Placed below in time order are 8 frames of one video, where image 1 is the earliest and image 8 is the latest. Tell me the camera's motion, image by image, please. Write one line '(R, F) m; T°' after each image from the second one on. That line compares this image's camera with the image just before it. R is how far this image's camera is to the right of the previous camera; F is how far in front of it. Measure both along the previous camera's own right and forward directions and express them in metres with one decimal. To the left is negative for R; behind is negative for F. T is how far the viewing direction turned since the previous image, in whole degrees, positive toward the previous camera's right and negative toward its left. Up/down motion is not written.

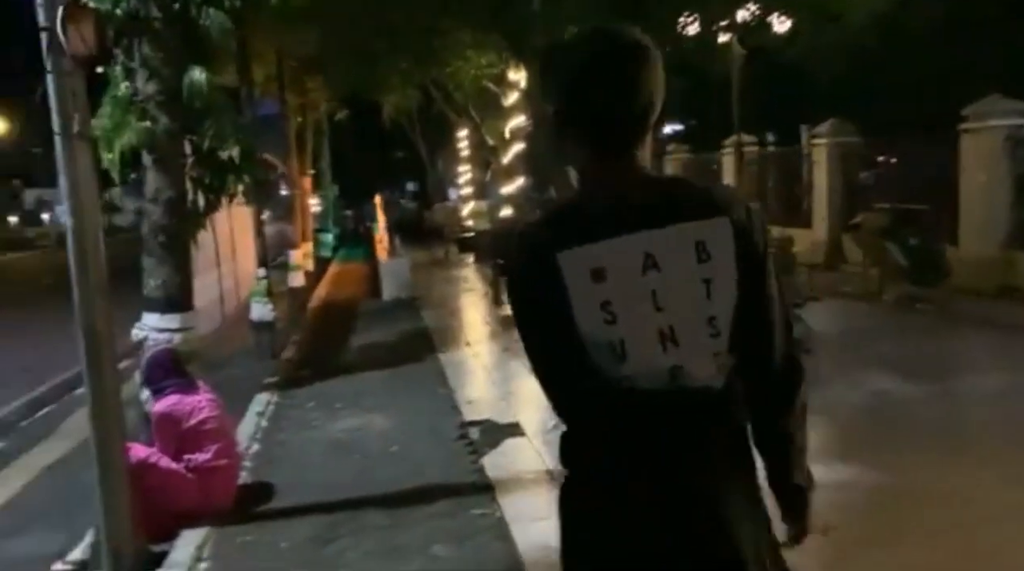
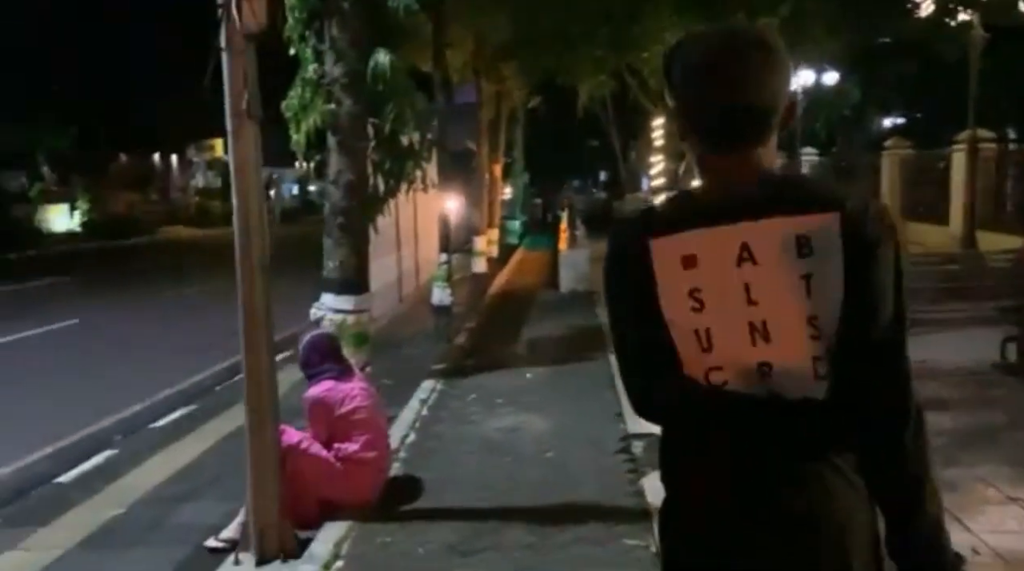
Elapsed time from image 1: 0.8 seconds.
(+0.1, +0.5) m; -12°
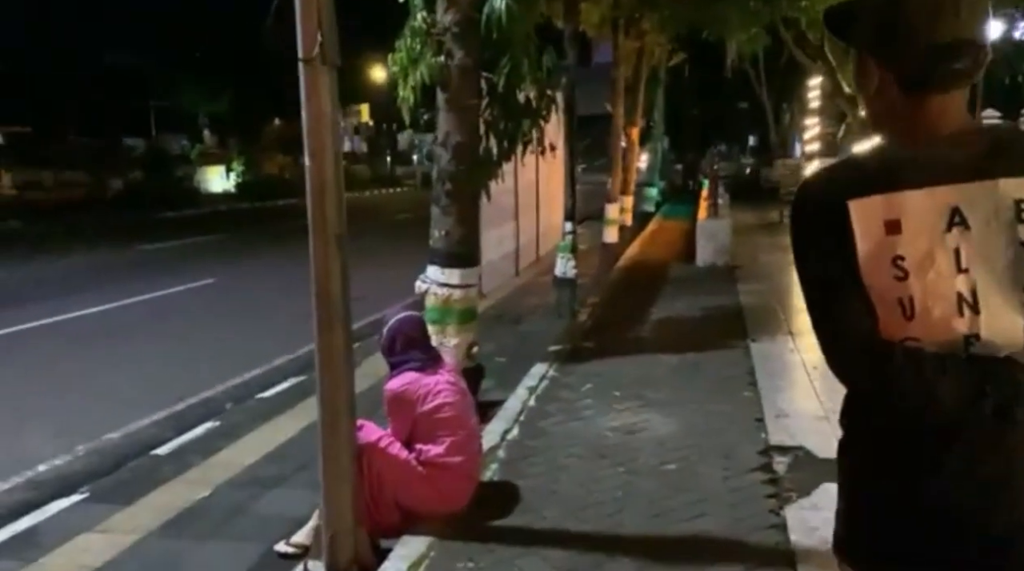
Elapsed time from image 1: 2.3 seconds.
(+0.1, +0.9) m; -8°
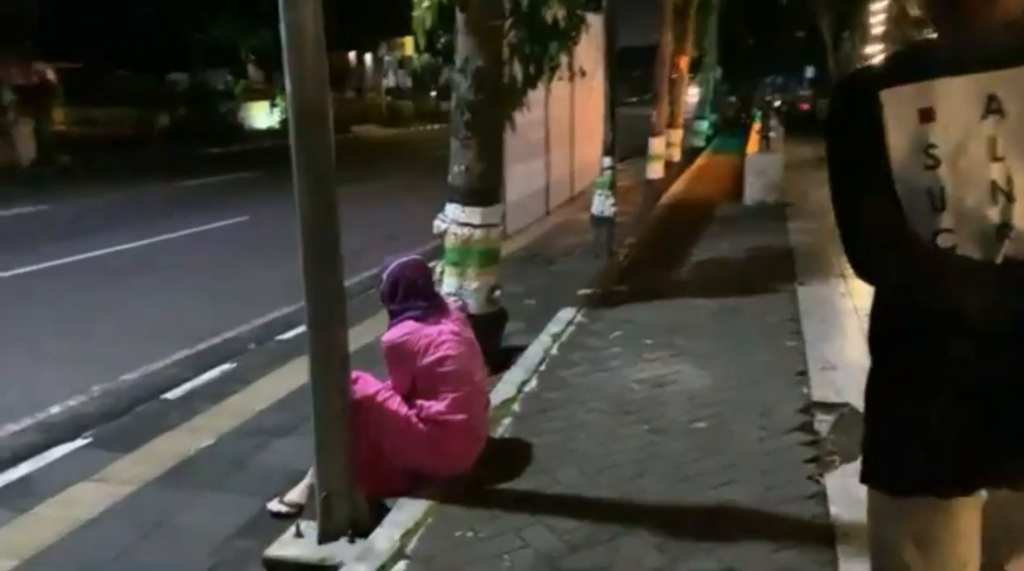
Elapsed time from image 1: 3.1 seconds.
(+0.2, +0.5) m; -3°
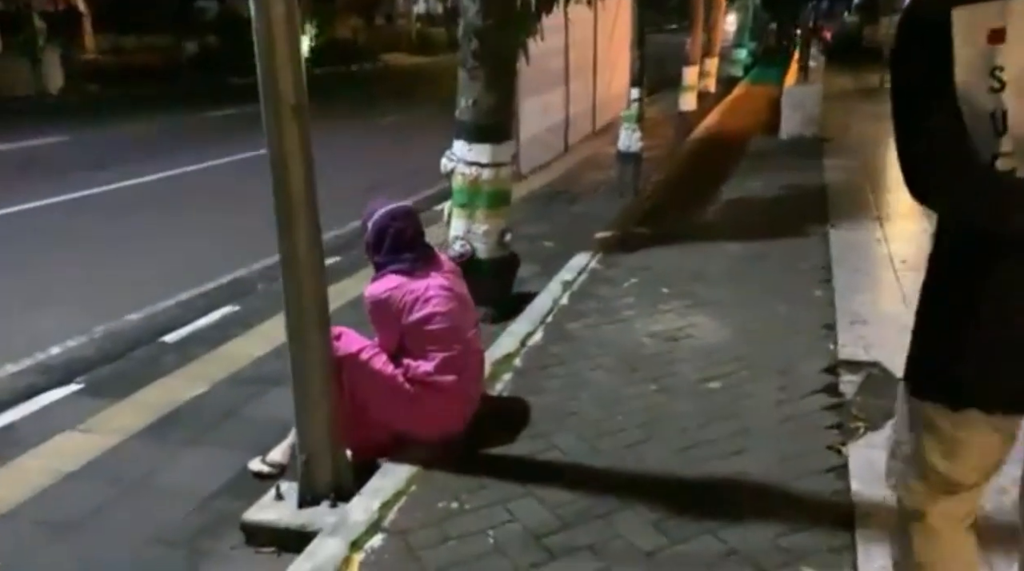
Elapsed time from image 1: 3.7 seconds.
(+0.2, +0.4) m; -2°
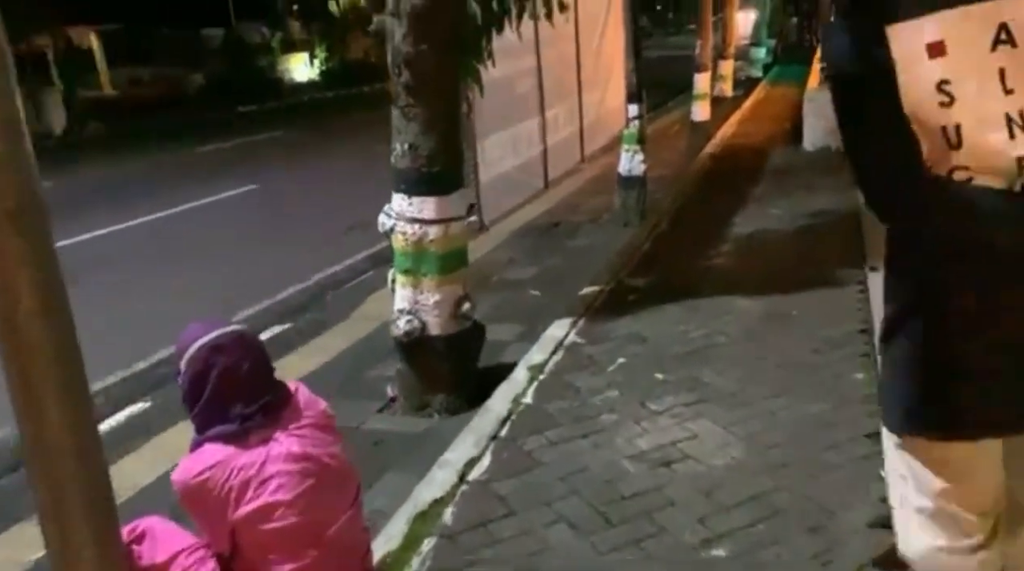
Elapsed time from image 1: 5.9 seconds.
(+0.4, +1.4) m; -2°
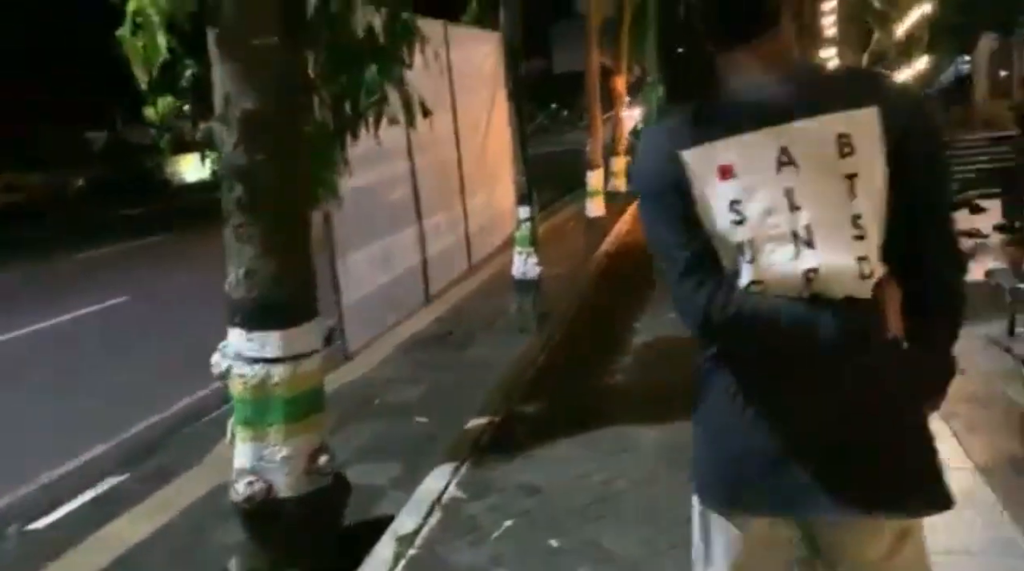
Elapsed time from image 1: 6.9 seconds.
(+0.2, +0.8) m; +6°
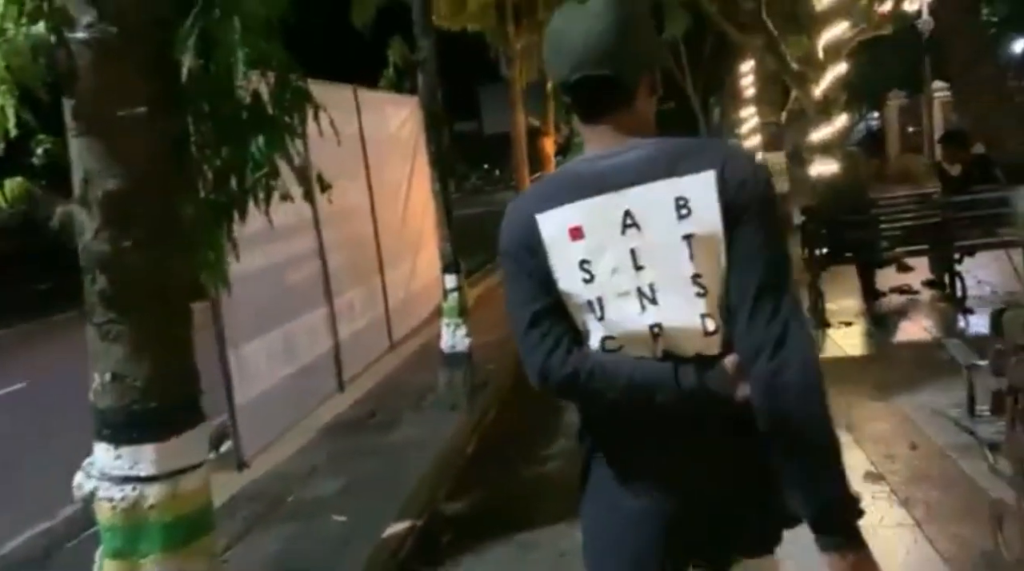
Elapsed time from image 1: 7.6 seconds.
(+0.1, +0.5) m; +4°
